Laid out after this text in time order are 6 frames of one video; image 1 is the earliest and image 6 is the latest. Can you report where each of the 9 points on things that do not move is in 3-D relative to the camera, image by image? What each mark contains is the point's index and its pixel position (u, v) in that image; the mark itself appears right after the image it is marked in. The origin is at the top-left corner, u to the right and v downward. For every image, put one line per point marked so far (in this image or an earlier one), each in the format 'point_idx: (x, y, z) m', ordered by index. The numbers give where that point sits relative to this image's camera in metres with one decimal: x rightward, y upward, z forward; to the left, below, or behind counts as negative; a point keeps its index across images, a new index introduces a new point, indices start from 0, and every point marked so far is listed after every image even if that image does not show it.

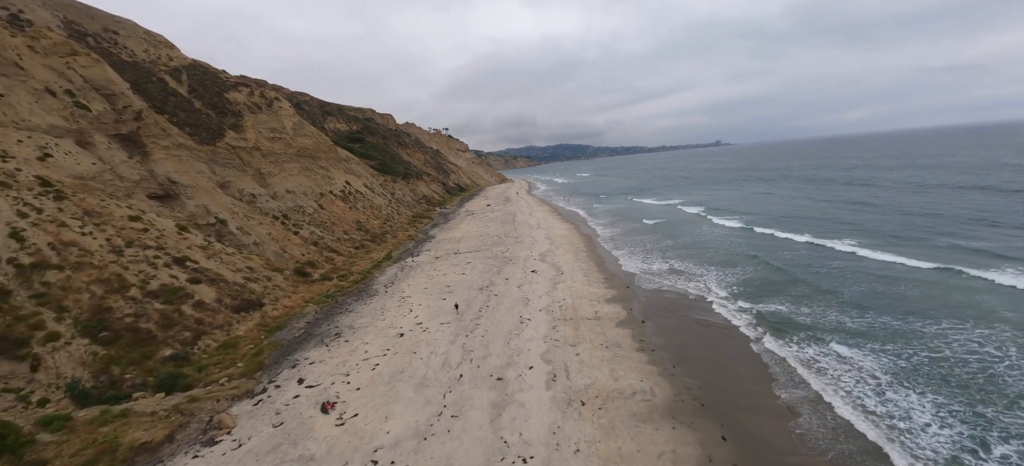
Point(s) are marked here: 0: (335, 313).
0: (-6.9, -3.1, +14.7) m
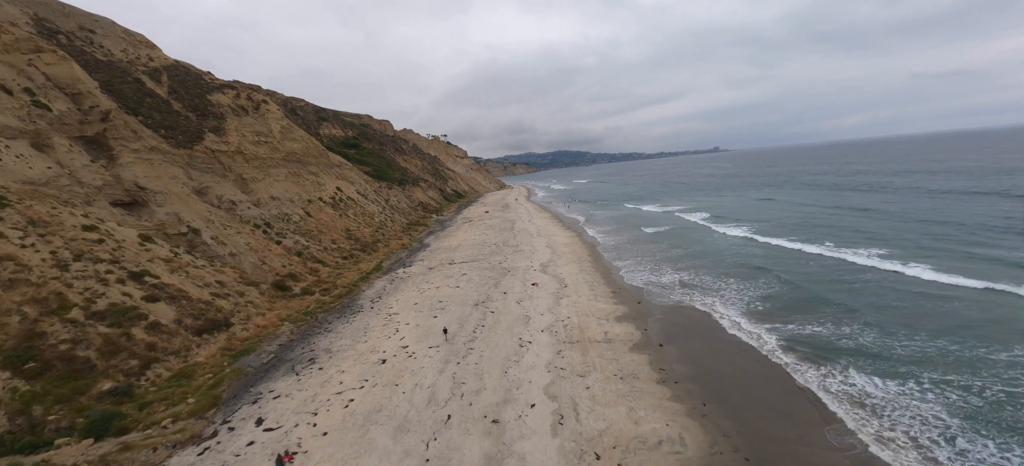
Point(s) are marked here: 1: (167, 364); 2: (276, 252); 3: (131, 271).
0: (-6.9, -3.5, +13.1) m
1: (-9.6, -3.6, +10.5) m
2: (-12.1, -1.0, +19.3) m
3: (-12.6, -1.3, +12.5) m
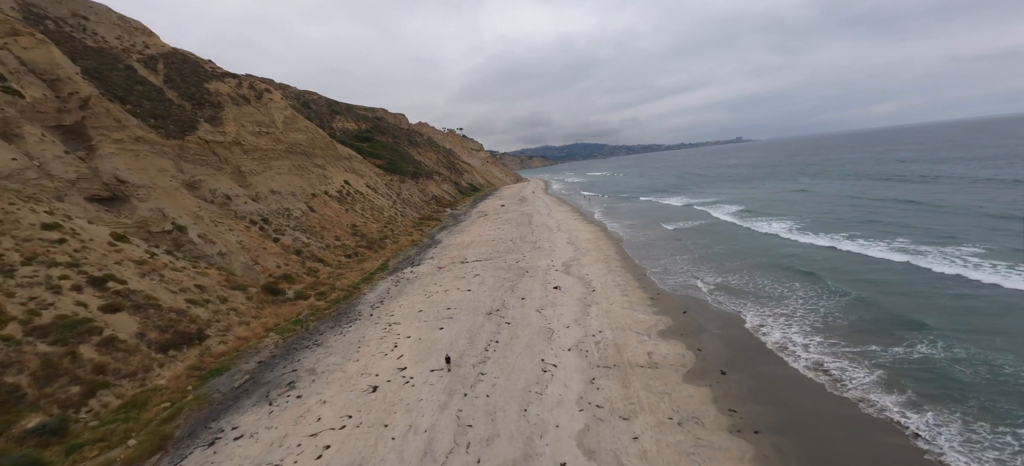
0: (-6.4, -3.4, +11.2) m
1: (-9.2, -3.6, +8.8) m
2: (-11.3, -0.8, +17.6) m
3: (-12.1, -1.2, +10.8) m
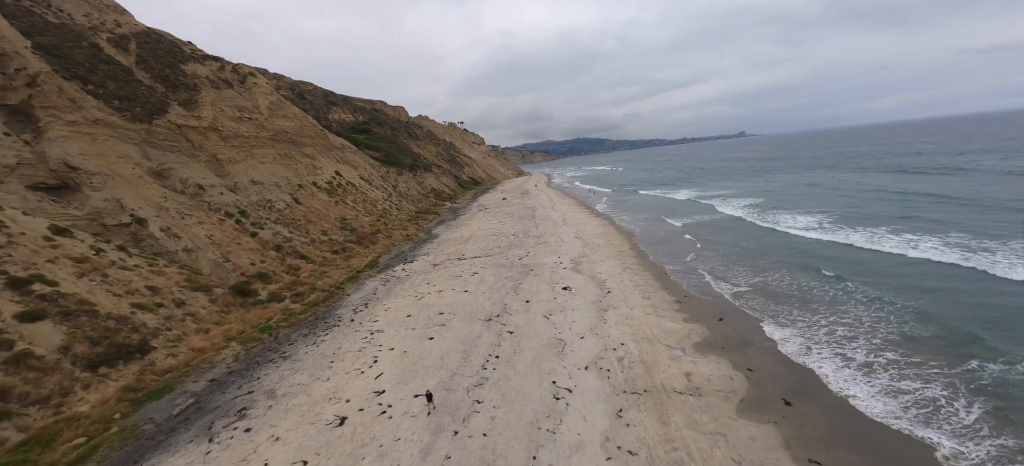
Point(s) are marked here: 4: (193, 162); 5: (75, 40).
0: (-6.3, -3.3, +9.4) m
1: (-9.1, -3.5, +7.0) m
2: (-11.2, -0.6, +15.8) m
3: (-12.0, -1.0, +9.0) m
4: (-15.5, +3.5, +18.4) m
5: (-21.9, +9.6, +18.8) m
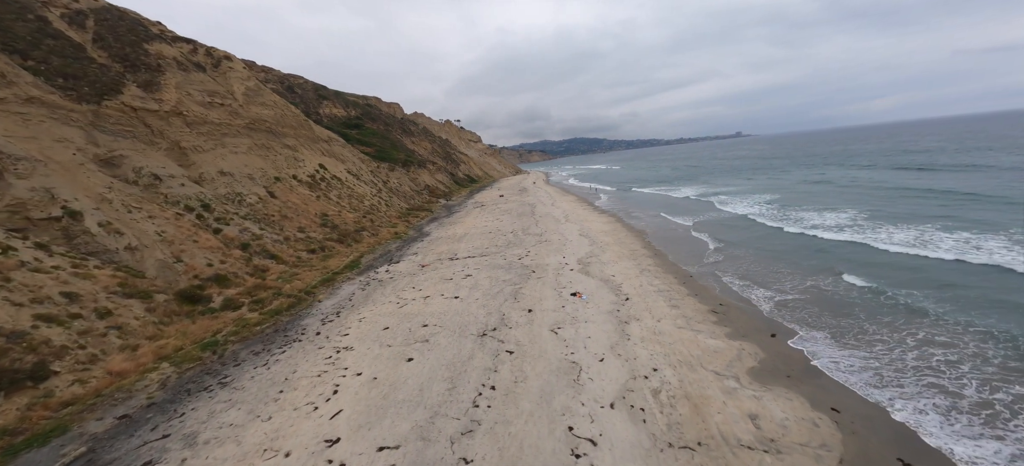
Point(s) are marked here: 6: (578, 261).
0: (-6.3, -3.1, +7.4) m
1: (-9.1, -3.3, +4.9) m
2: (-11.2, -0.4, +13.7) m
3: (-12.0, -0.9, +7.0) m
4: (-15.6, +3.6, +16.3) m
5: (-21.9, +9.8, +16.7) m
6: (+2.3, -1.0, +13.3) m
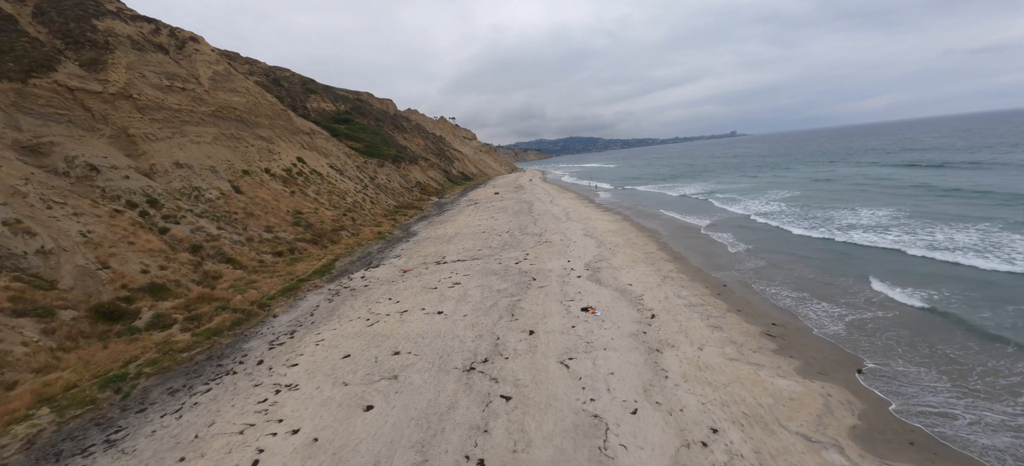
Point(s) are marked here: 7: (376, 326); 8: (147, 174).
0: (-6.3, -3.1, +5.3) m
1: (-9.1, -3.4, +2.8) m
2: (-11.3, -0.4, +11.6) m
3: (-12.0, -0.9, +4.8) m
4: (-15.7, +3.6, +14.1) m
5: (-22.1, +9.8, +14.4) m
6: (+2.2, -1.0, +11.3) m
7: (-3.0, -2.1, +8.5) m
8: (-14.2, +2.3, +14.7) m
